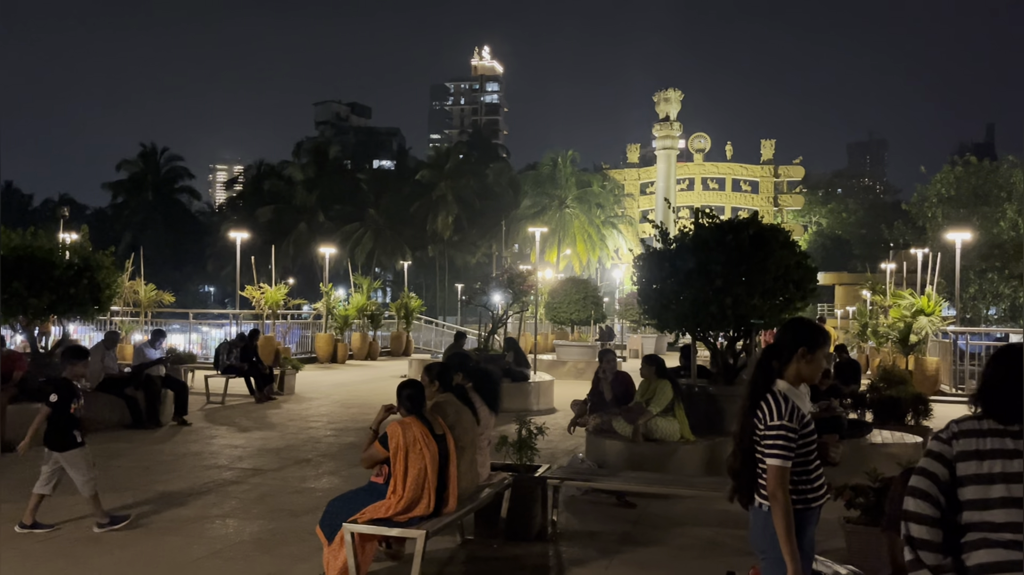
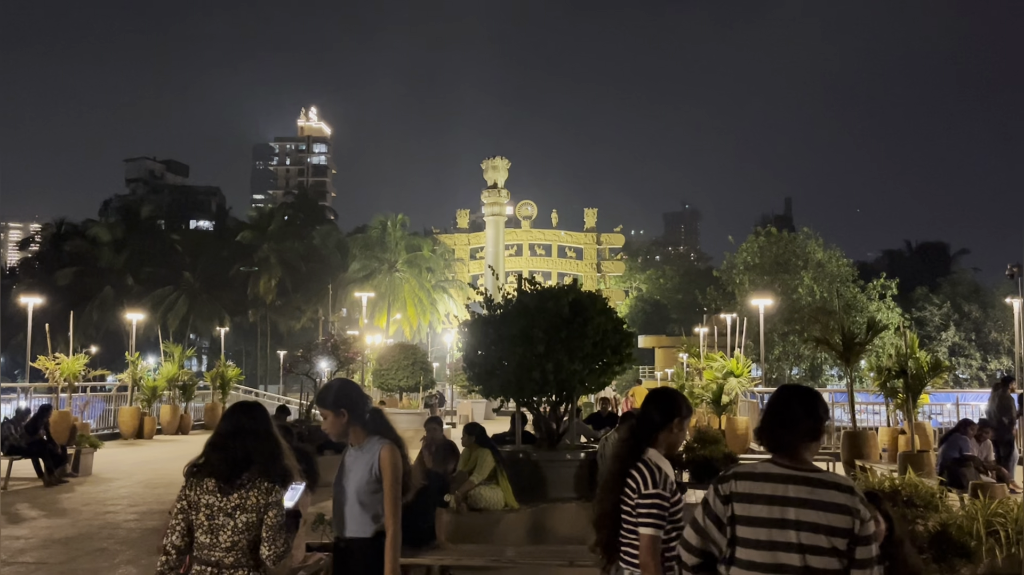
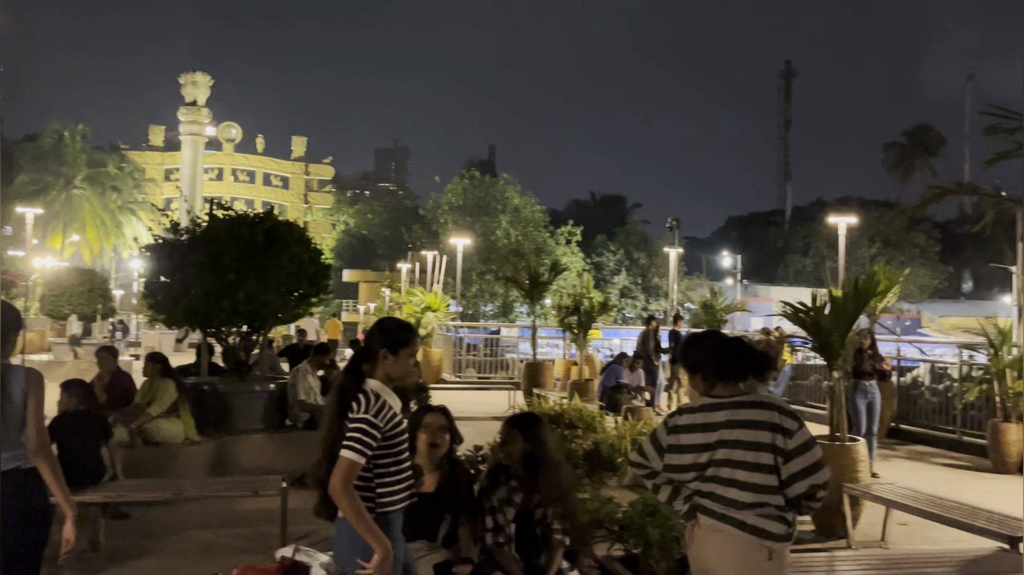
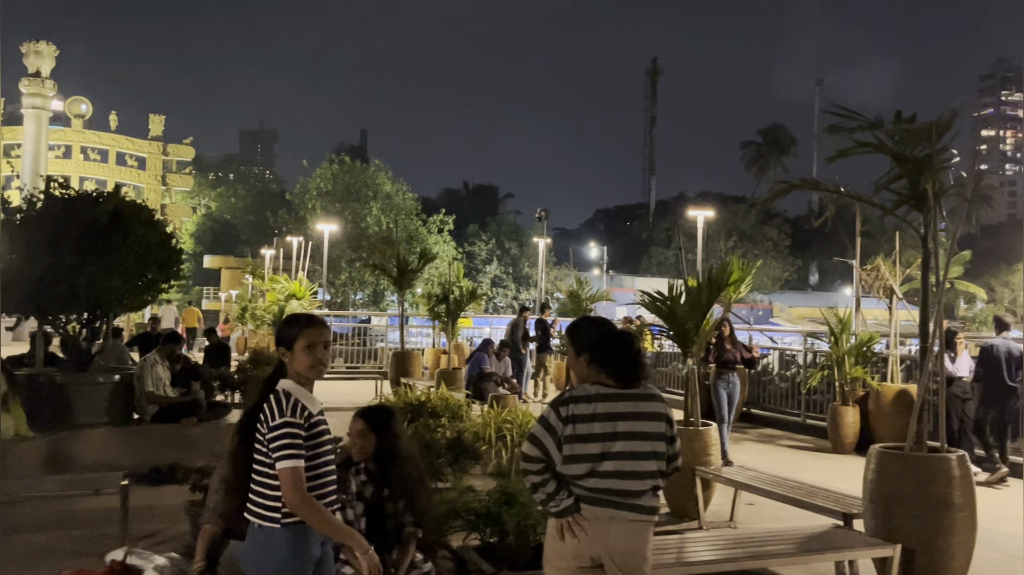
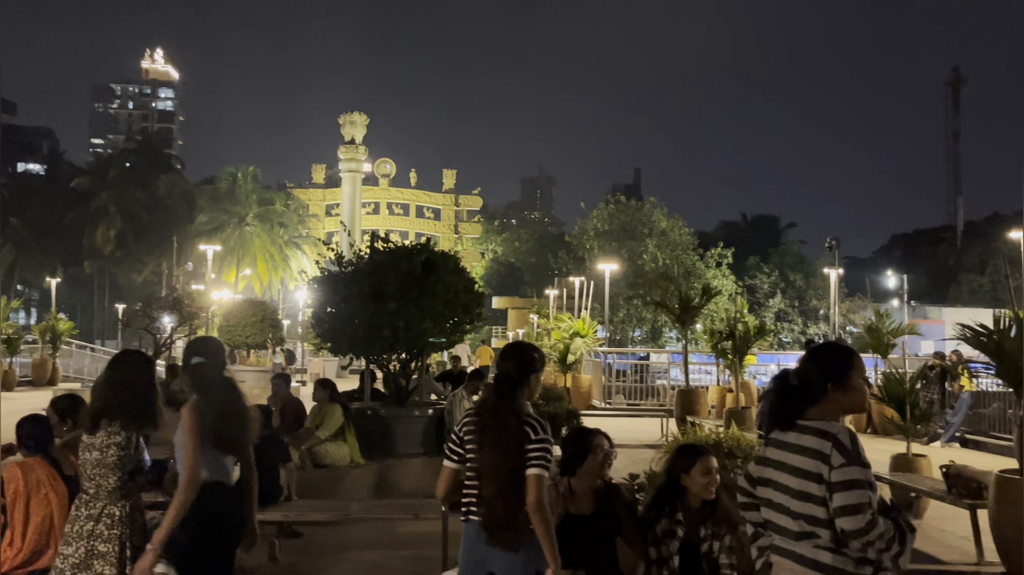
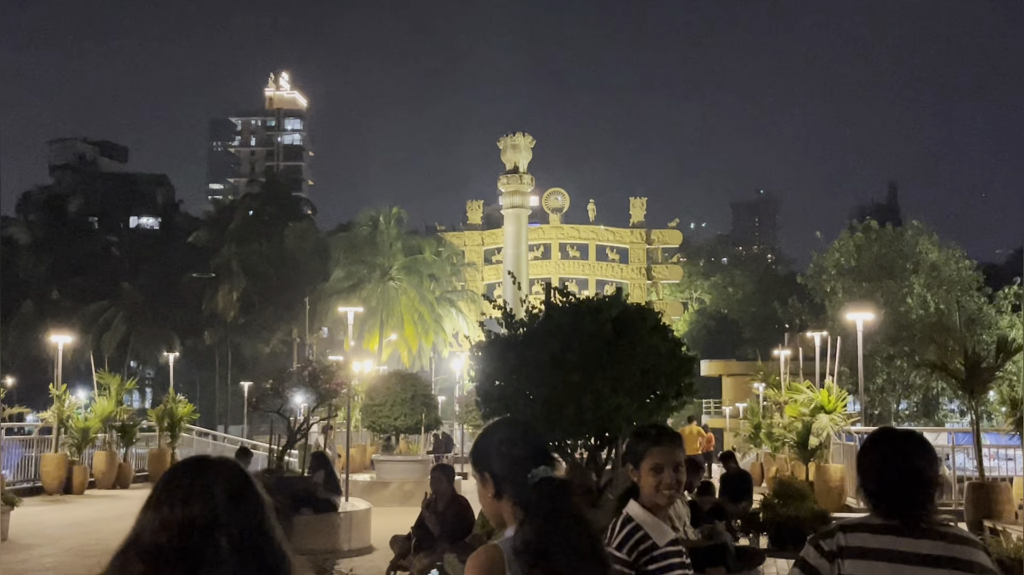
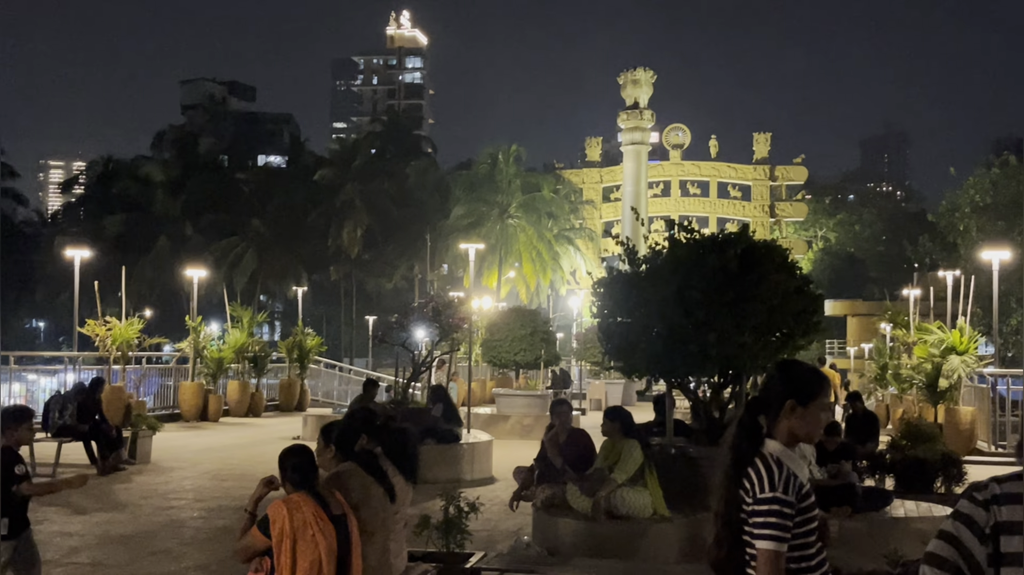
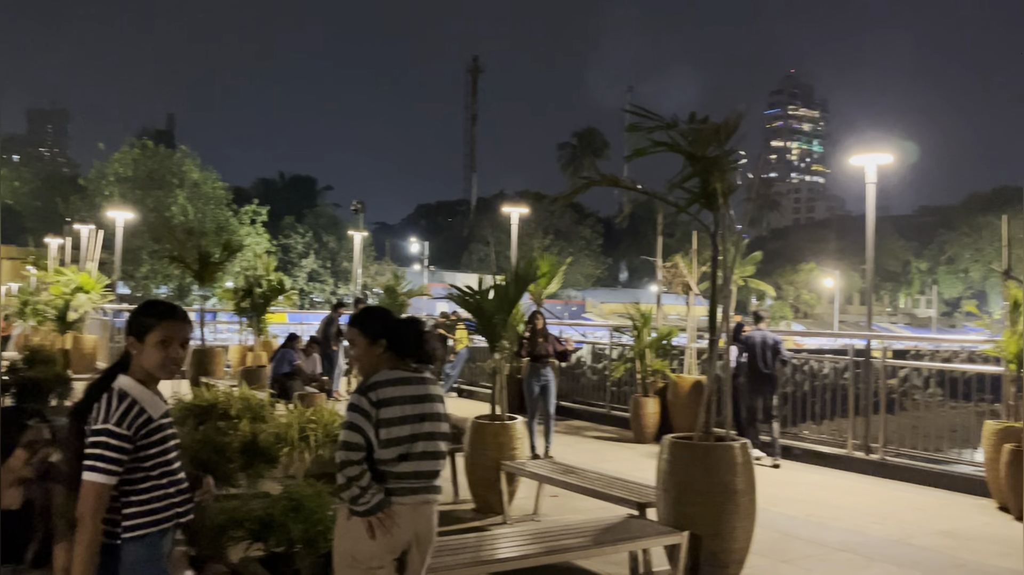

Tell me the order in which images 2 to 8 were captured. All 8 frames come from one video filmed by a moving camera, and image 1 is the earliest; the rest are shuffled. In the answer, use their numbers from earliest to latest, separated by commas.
7, 6, 2, 5, 3, 4, 8
